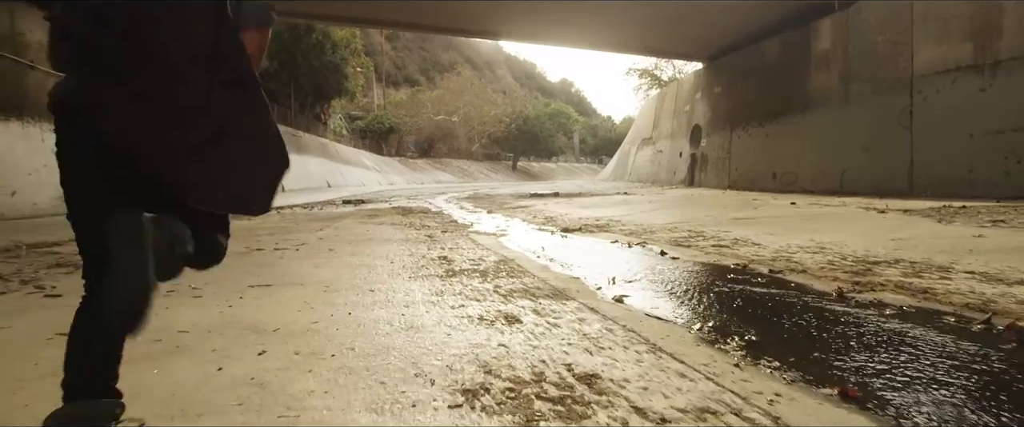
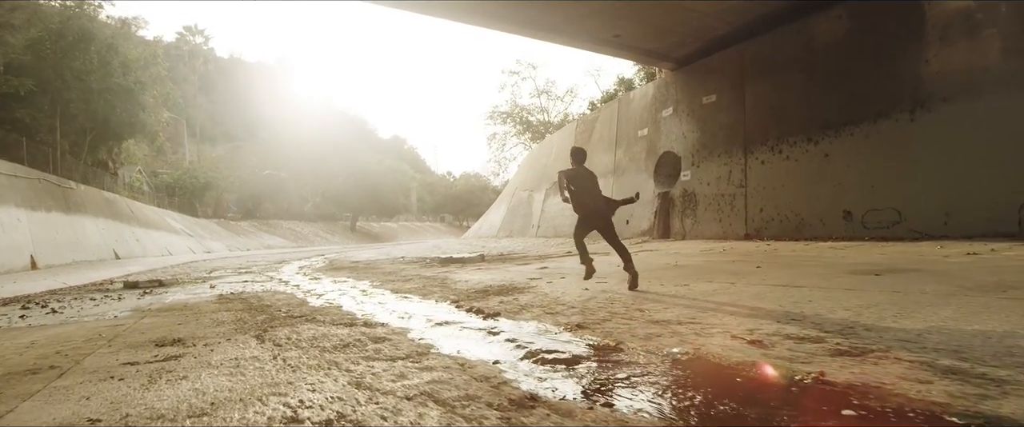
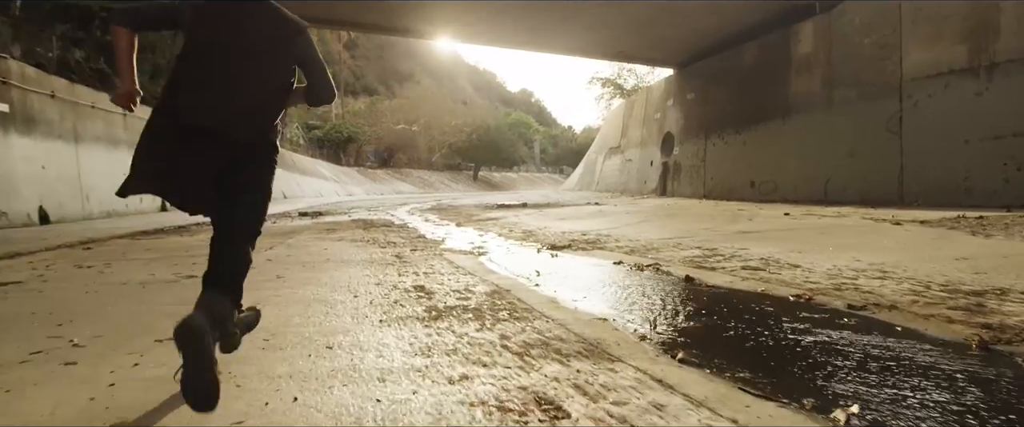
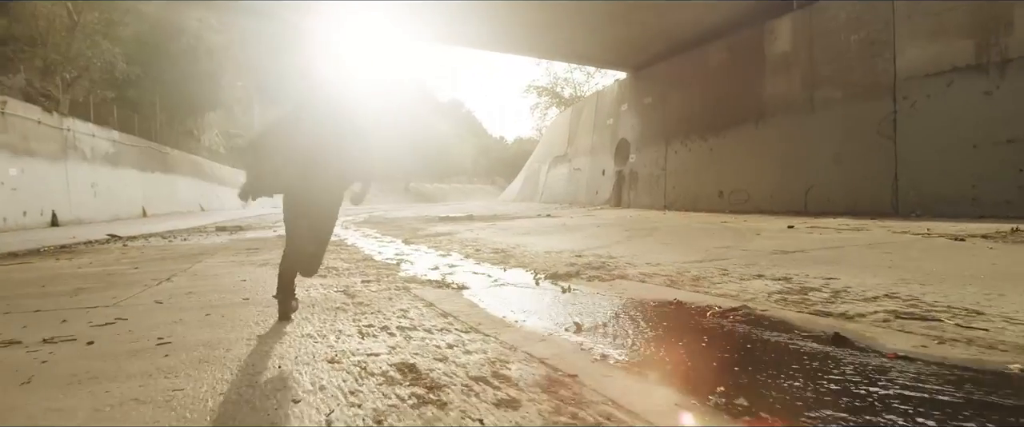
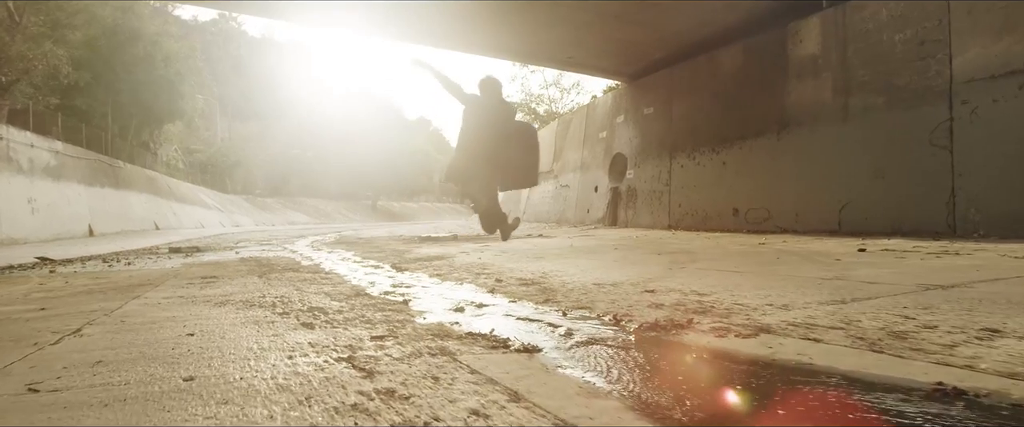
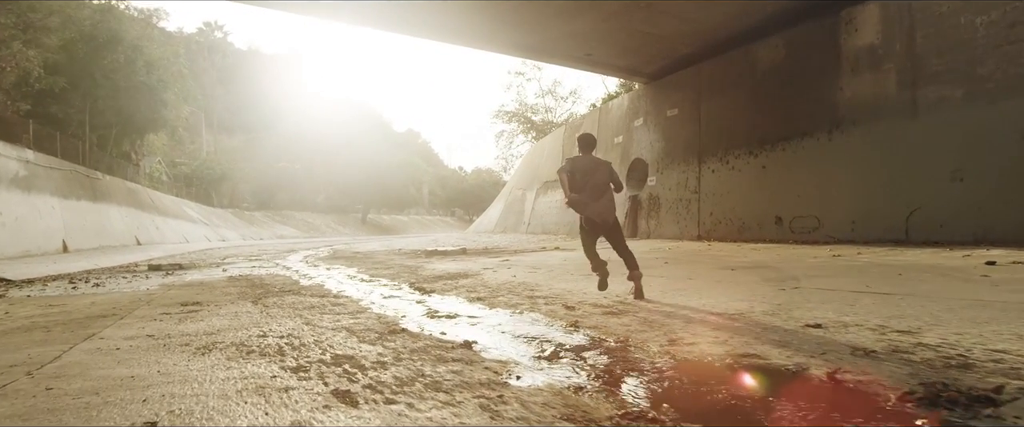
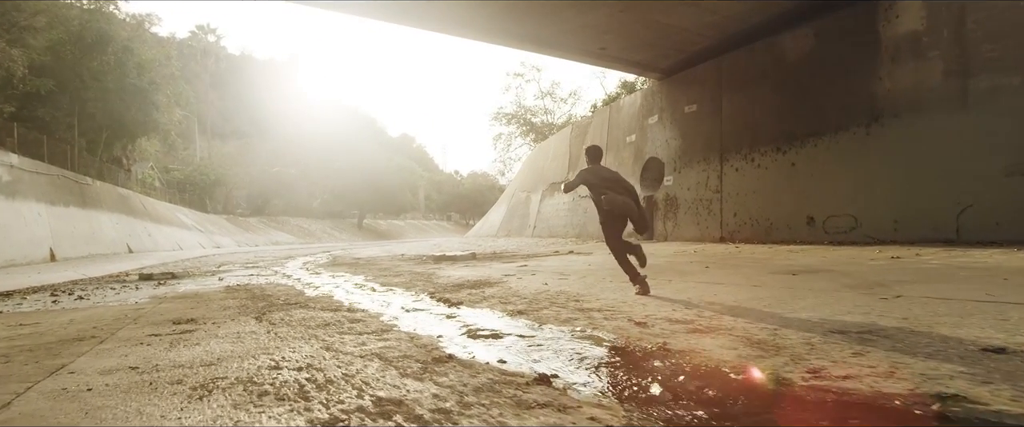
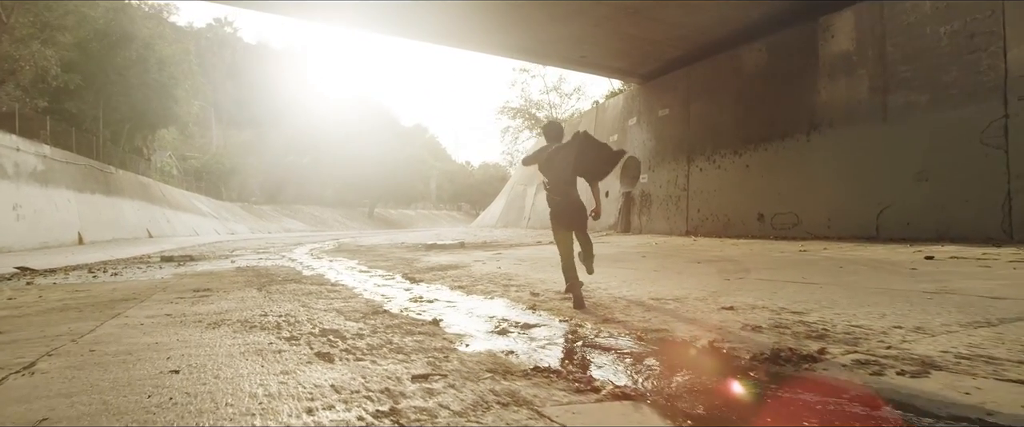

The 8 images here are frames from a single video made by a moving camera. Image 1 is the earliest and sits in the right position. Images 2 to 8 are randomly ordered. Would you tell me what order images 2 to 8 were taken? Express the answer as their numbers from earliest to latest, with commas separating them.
3, 4, 5, 8, 6, 7, 2
